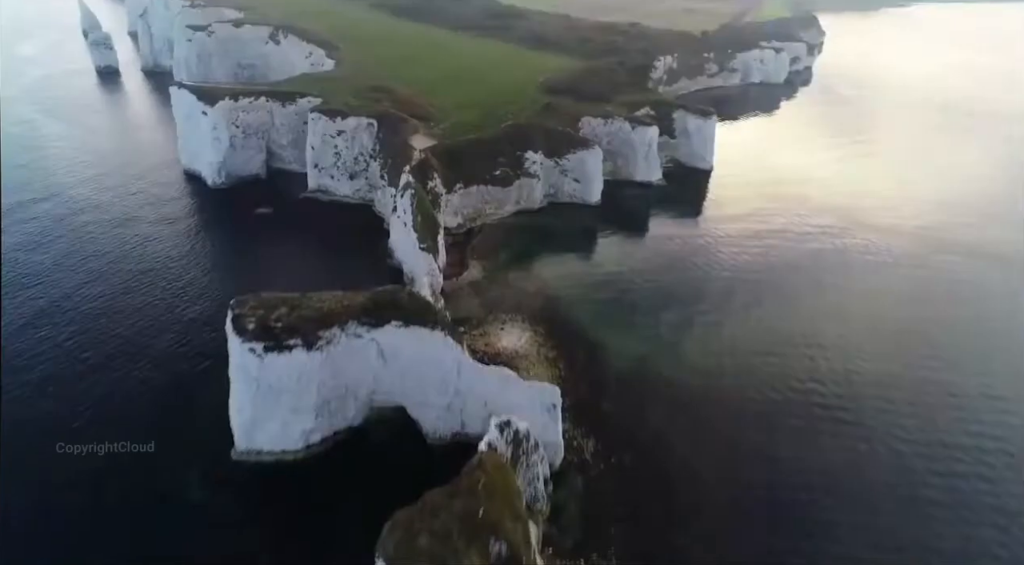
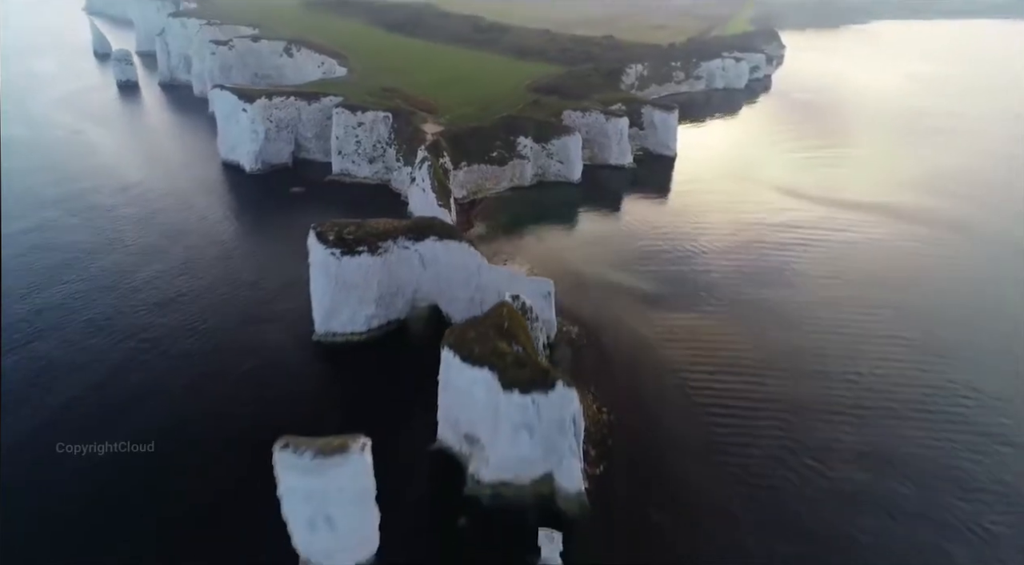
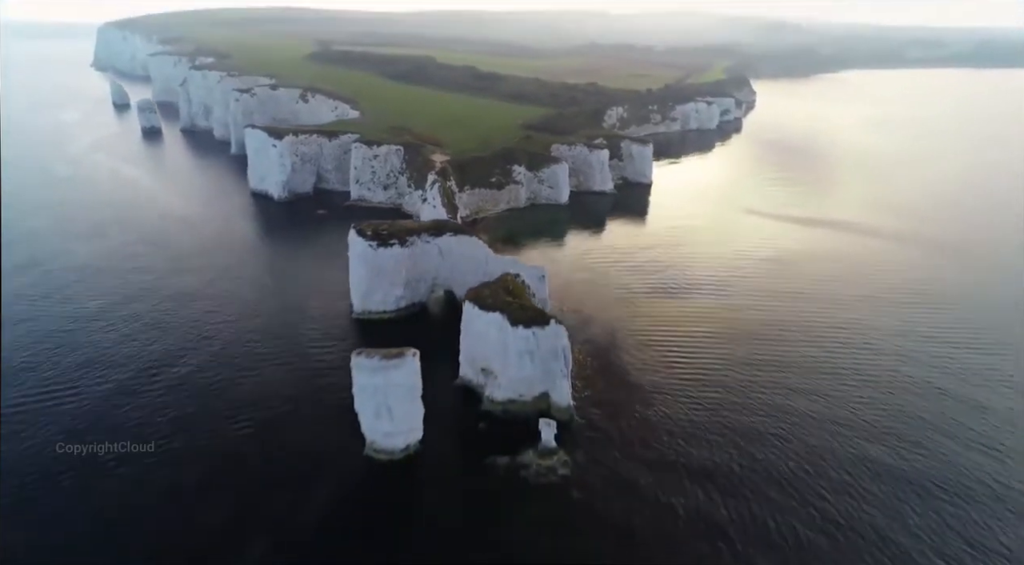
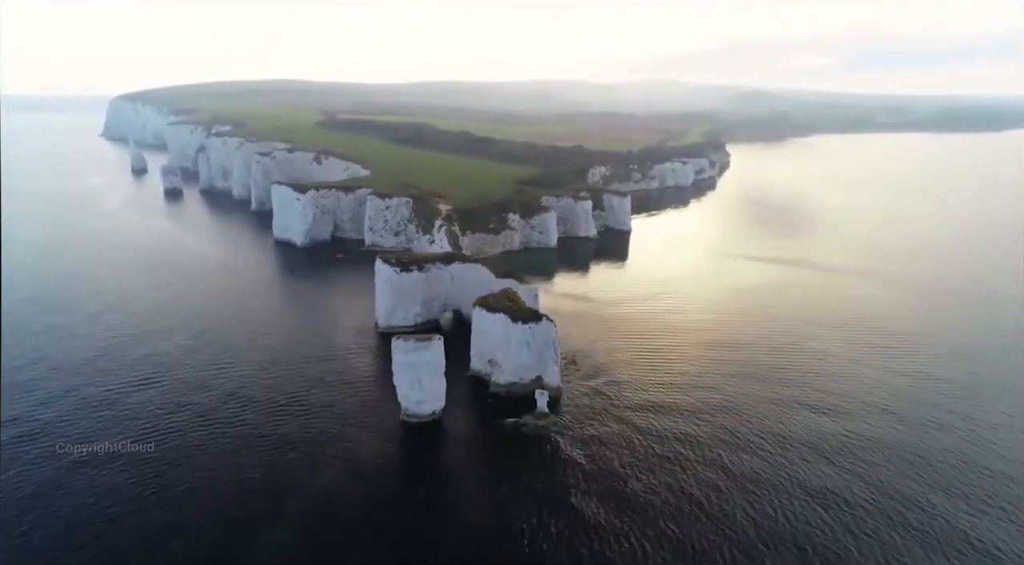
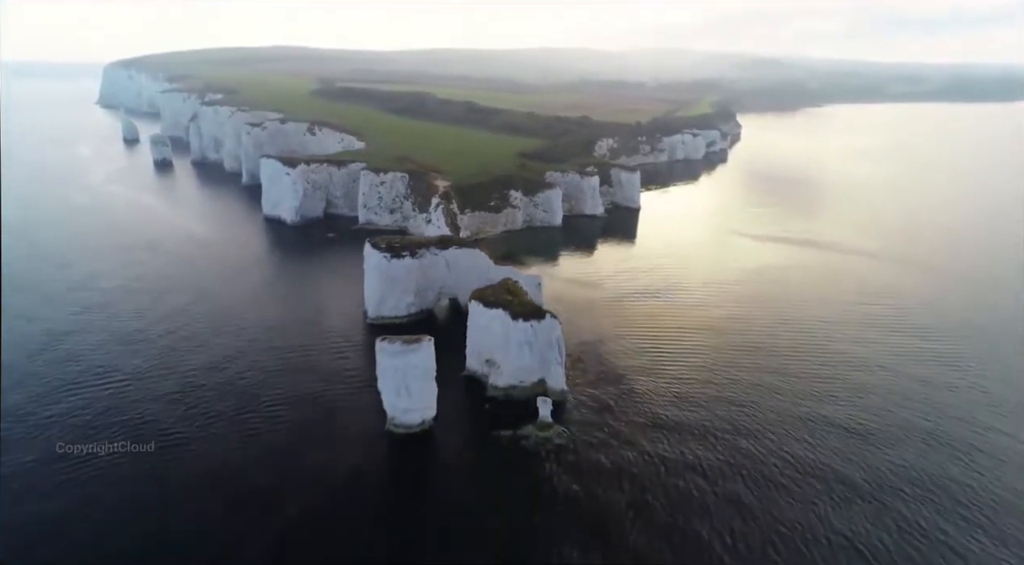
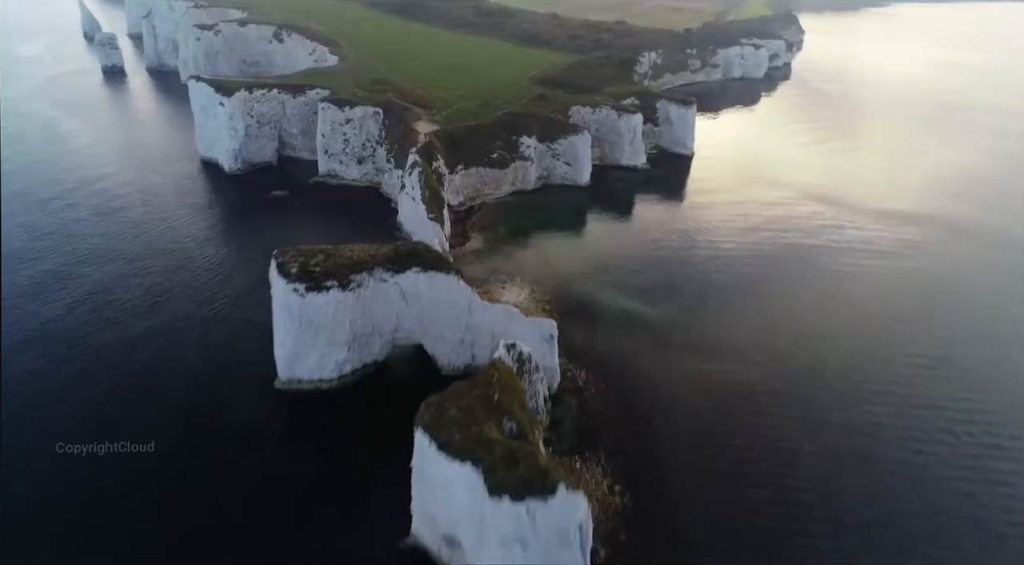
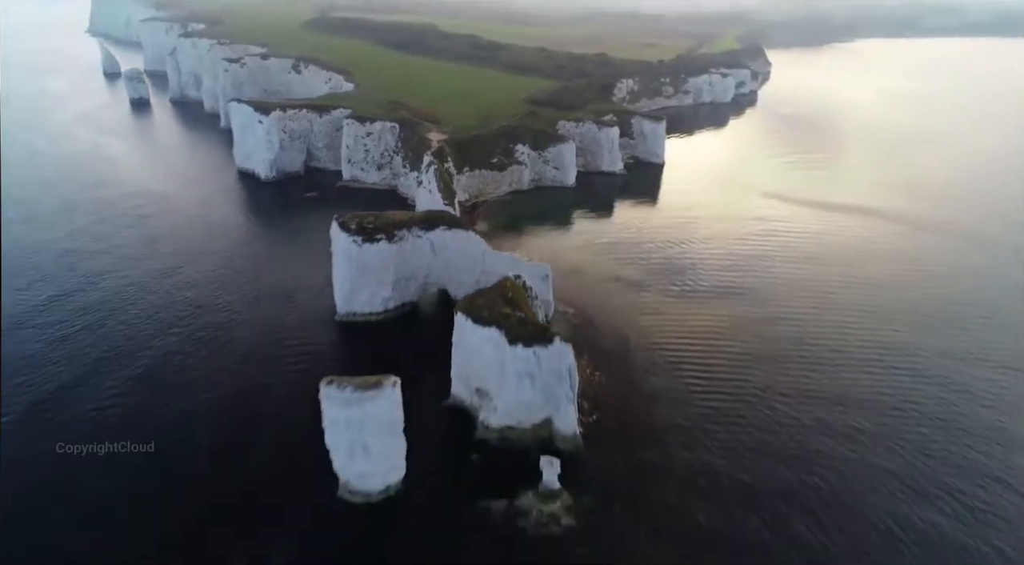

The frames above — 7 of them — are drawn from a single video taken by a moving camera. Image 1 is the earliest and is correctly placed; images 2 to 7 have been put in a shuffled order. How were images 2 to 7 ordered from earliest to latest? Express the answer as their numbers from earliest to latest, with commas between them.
6, 2, 7, 3, 5, 4
